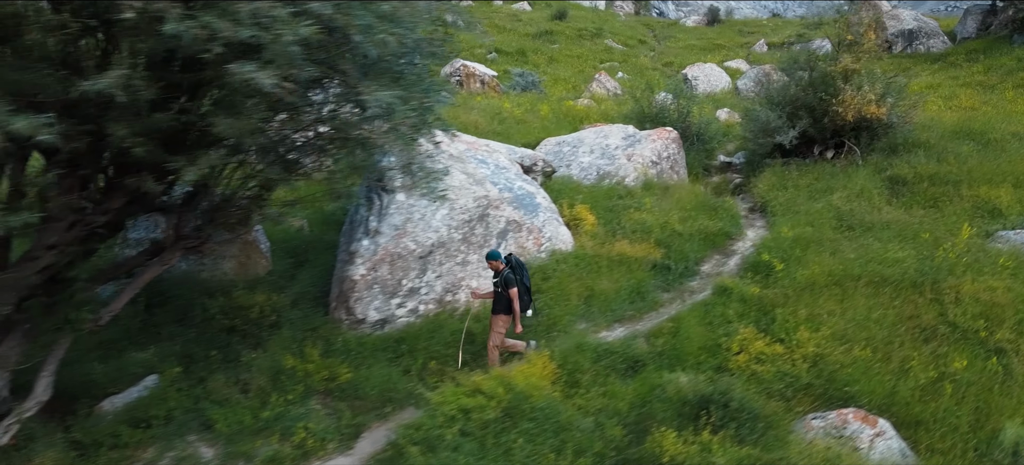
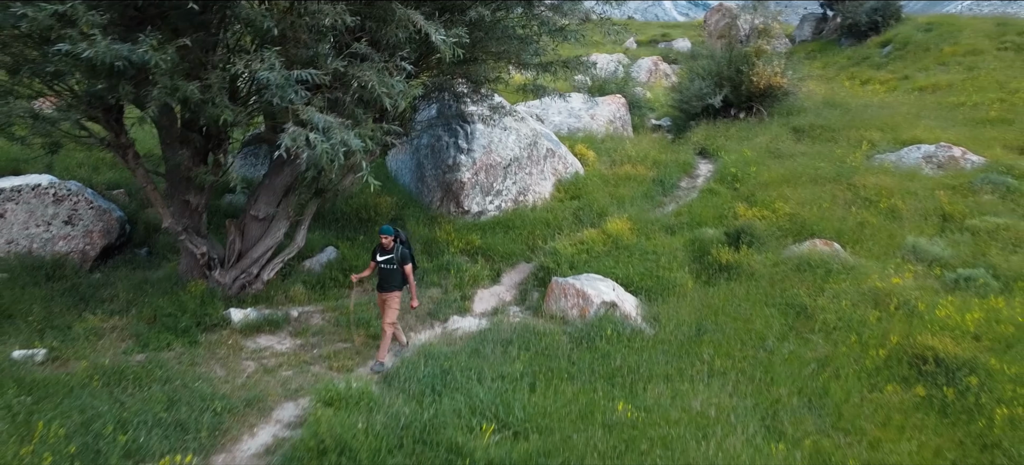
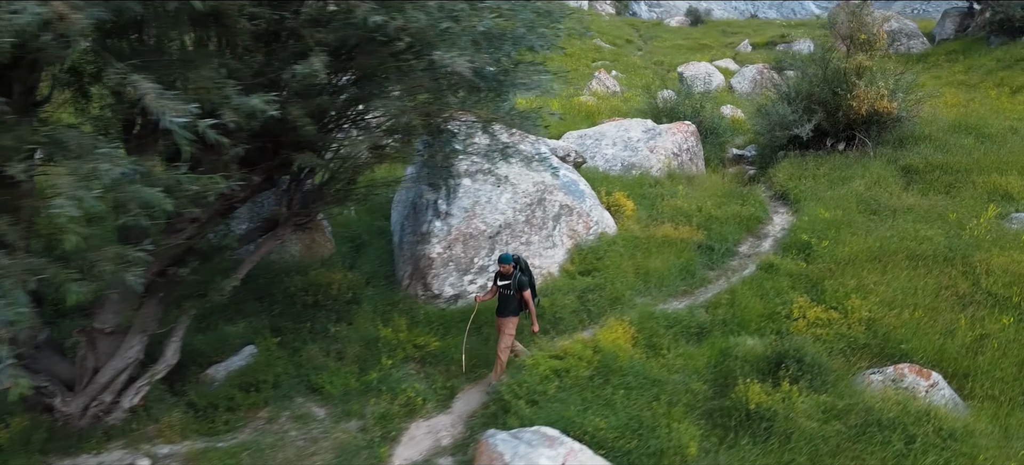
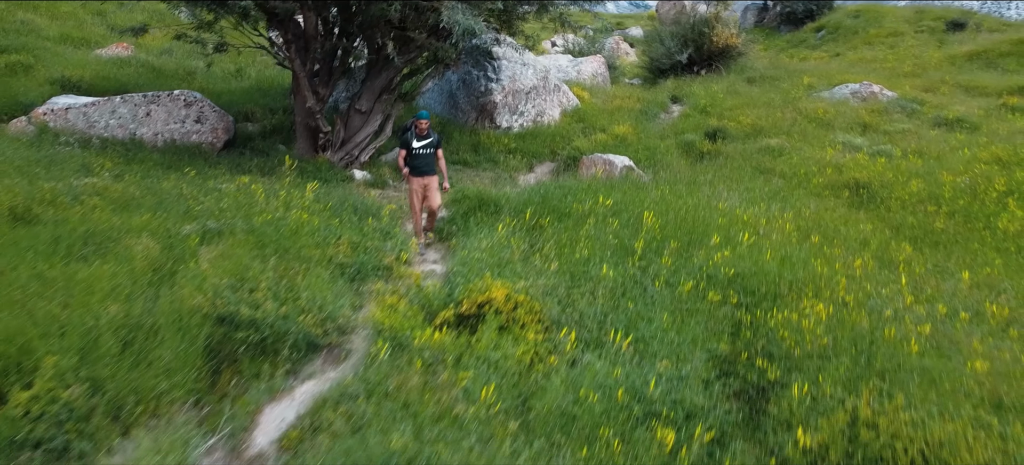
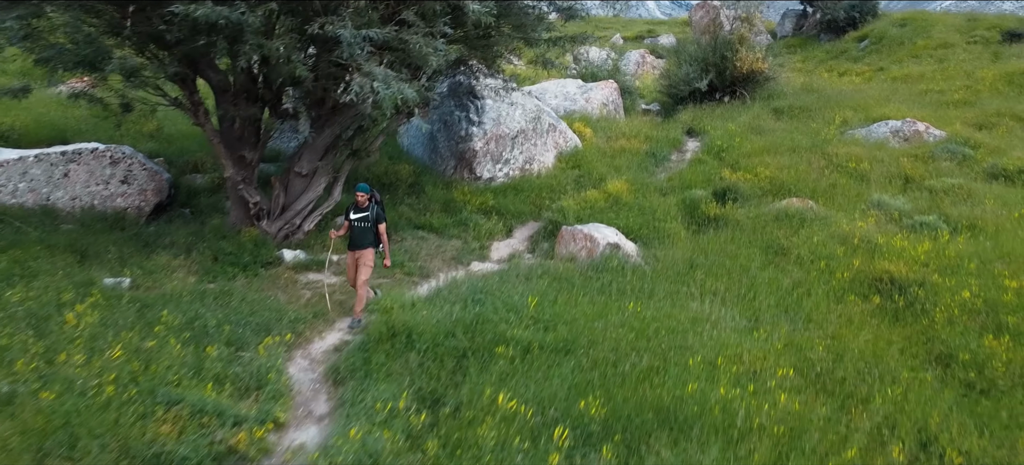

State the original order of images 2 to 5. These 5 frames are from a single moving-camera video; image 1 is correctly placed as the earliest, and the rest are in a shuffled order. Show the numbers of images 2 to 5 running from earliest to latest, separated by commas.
3, 2, 5, 4
